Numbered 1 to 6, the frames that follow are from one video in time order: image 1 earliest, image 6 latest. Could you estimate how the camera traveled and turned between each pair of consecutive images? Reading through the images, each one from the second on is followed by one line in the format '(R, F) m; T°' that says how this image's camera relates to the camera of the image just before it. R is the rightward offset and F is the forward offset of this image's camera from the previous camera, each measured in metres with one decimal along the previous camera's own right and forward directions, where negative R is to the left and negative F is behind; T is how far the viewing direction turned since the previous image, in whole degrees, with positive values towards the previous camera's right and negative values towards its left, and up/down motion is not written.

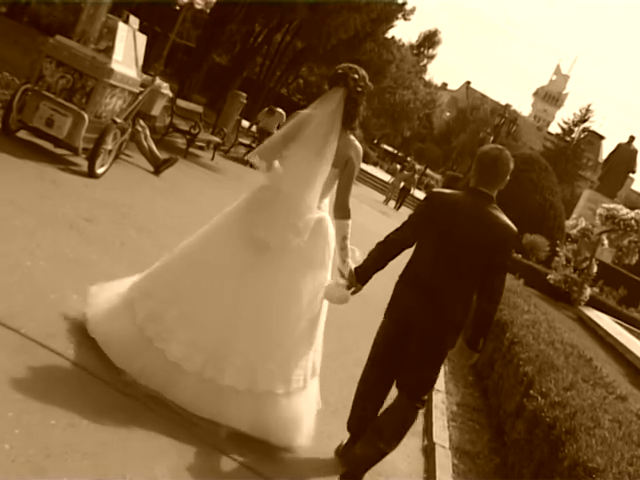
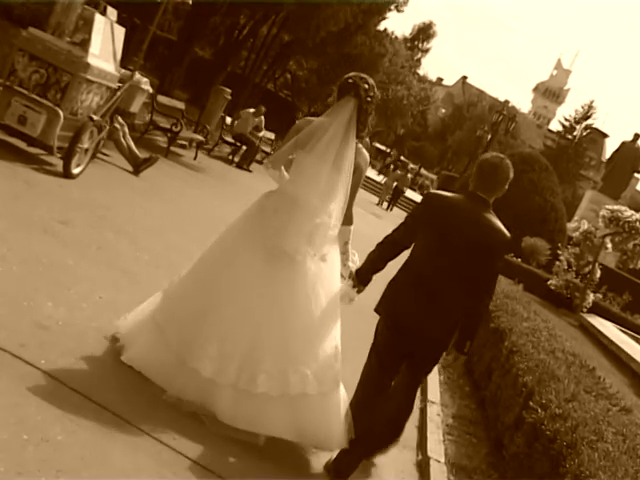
(0.0, +0.4) m; +1°
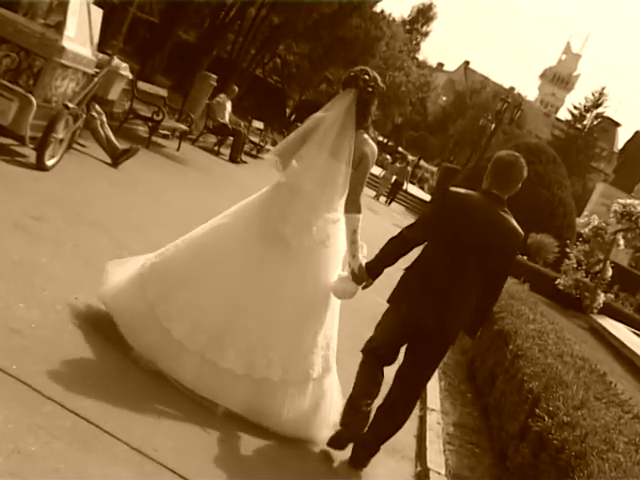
(-0.1, +0.5) m; +1°
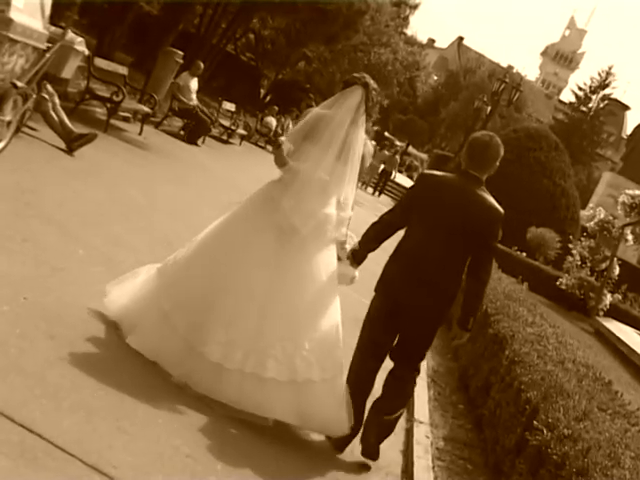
(0.0, +0.7) m; +2°
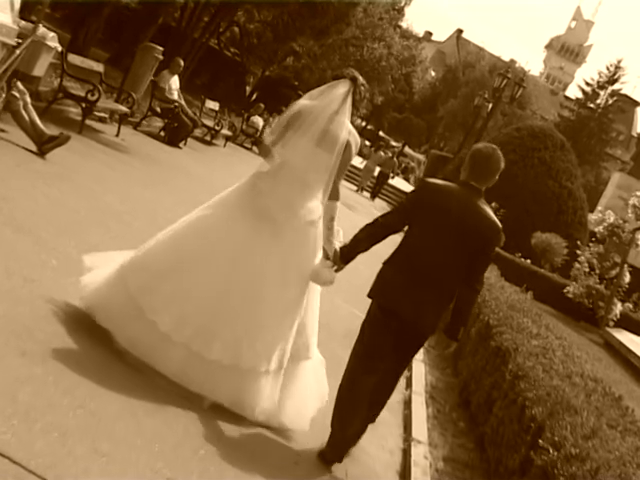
(0.0, +0.4) m; +1°
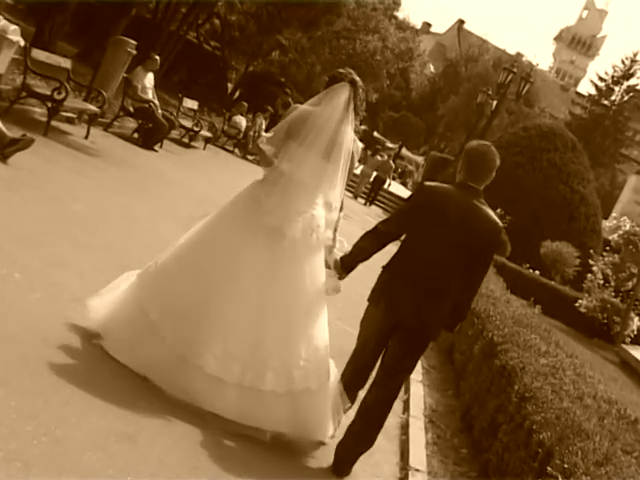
(0.0, +0.5) m; +1°
